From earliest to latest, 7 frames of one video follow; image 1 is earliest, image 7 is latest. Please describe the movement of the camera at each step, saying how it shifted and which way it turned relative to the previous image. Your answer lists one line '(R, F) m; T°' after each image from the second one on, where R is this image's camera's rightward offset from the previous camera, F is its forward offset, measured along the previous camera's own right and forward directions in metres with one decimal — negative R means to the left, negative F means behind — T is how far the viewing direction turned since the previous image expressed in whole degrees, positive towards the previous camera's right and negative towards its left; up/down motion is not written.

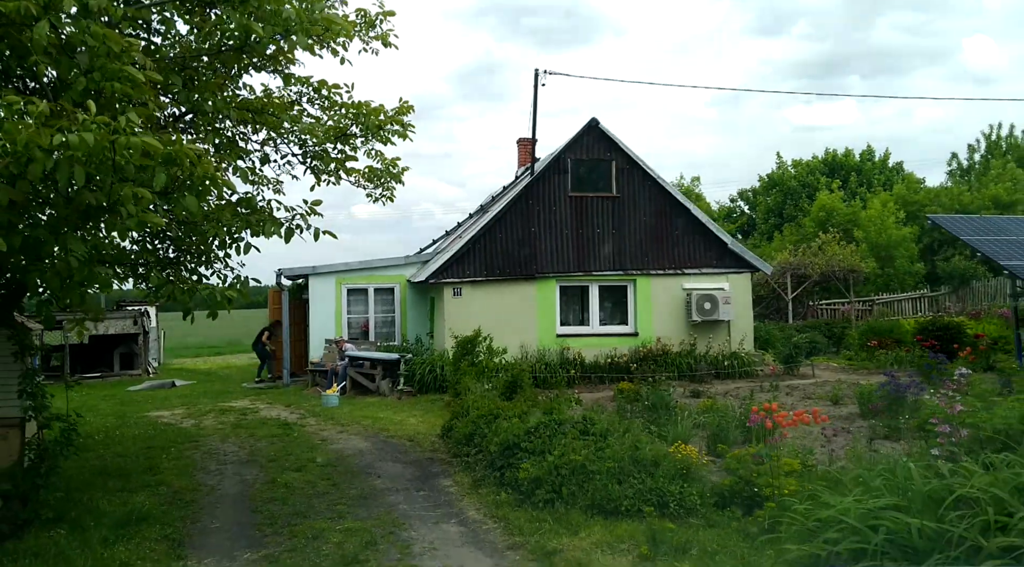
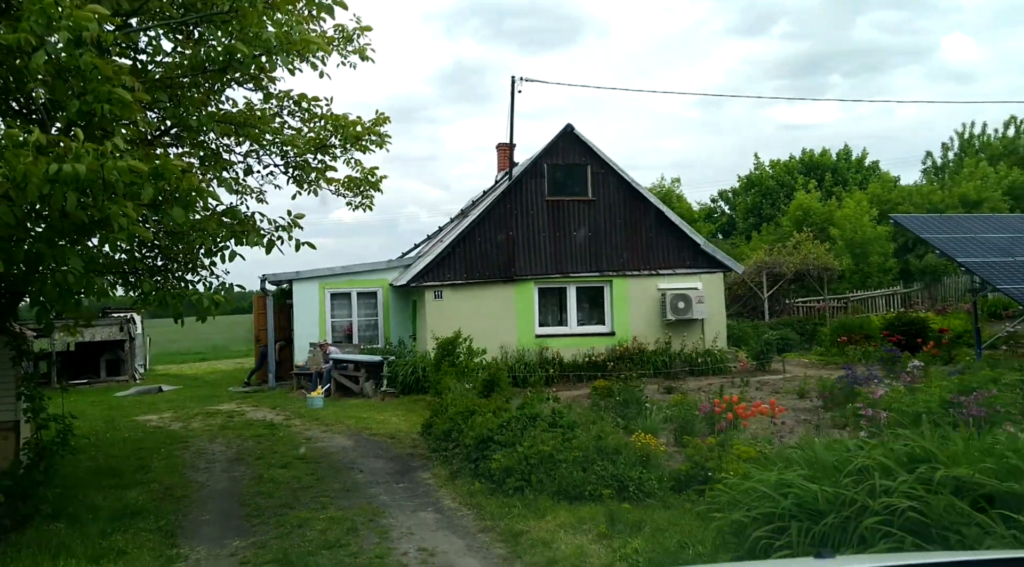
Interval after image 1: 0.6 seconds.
(+0.1, -0.4) m; +1°
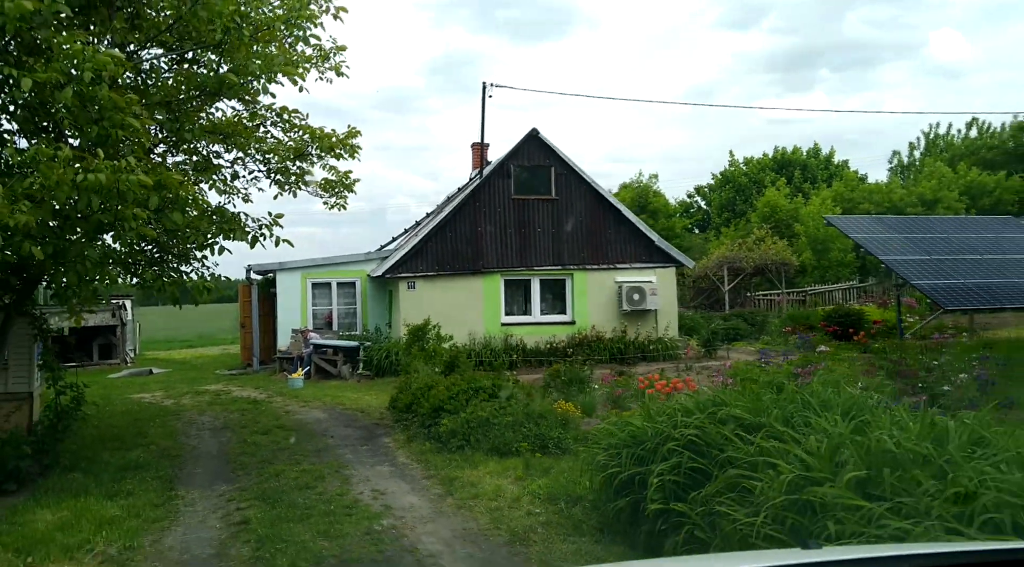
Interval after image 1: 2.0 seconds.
(+0.4, -1.2) m; +1°
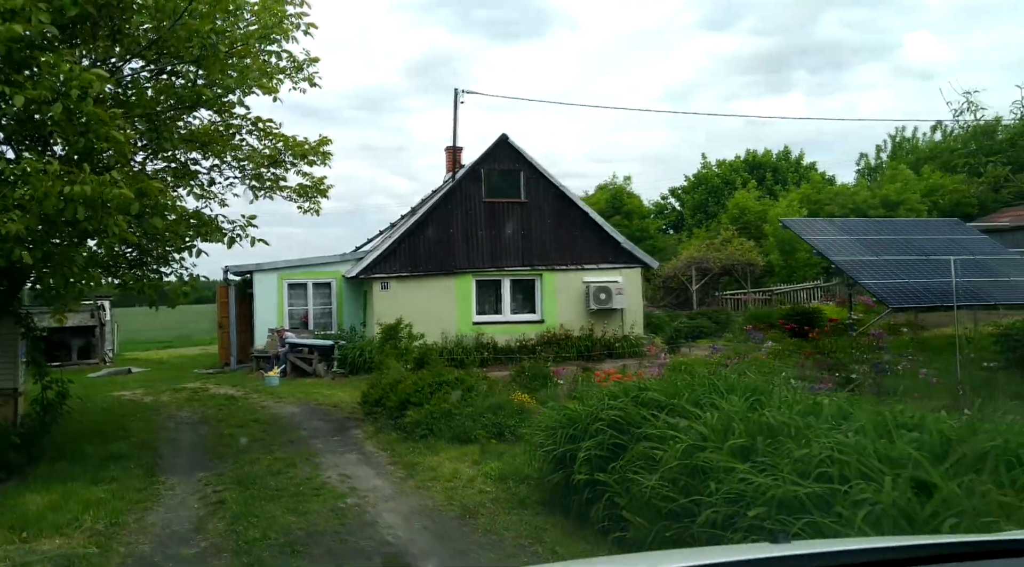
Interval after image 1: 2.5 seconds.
(+0.2, -0.6) m; +2°
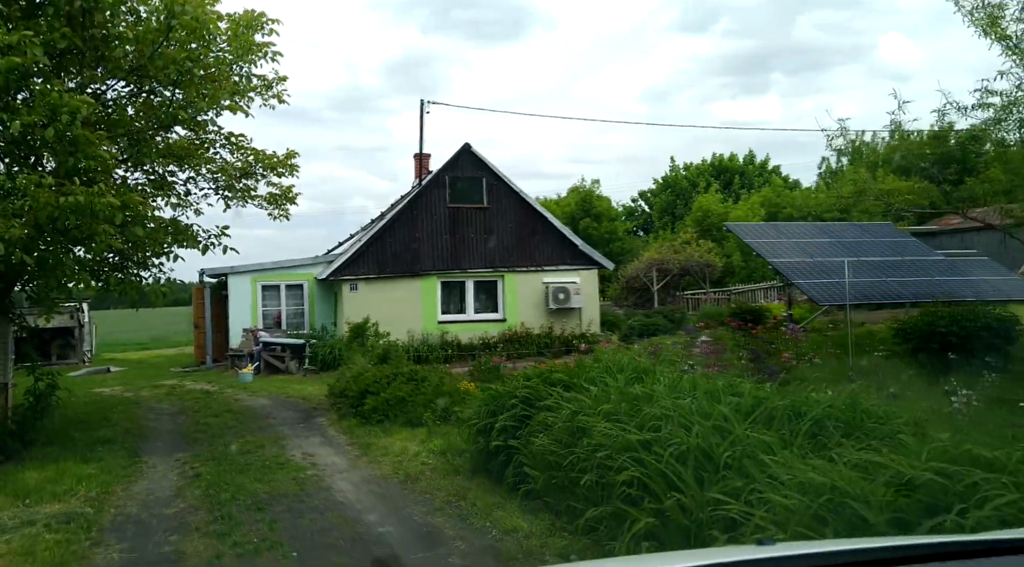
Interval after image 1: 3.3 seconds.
(+0.4, -1.0) m; +2°
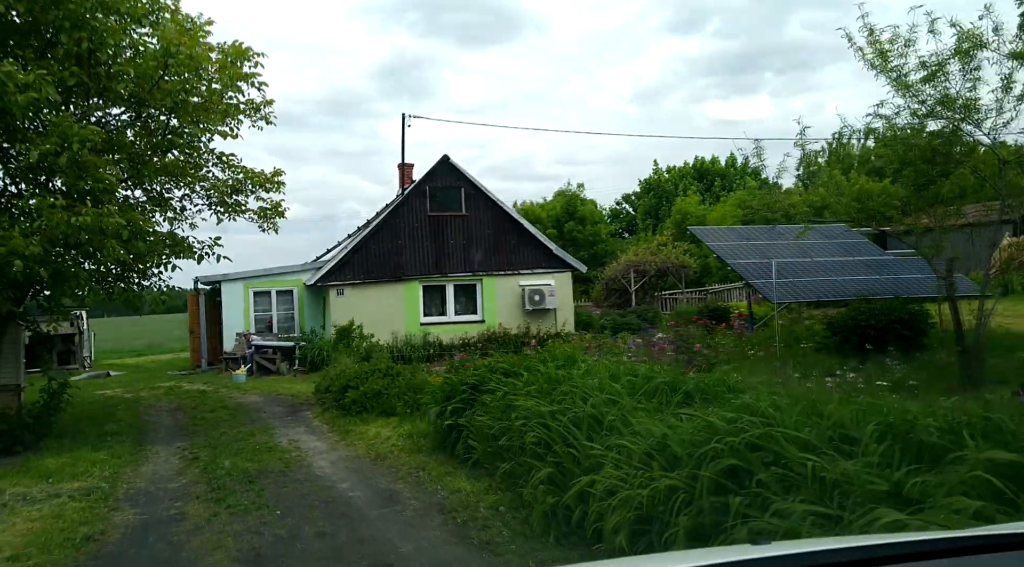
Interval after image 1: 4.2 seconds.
(+0.4, -1.1) m; 0°
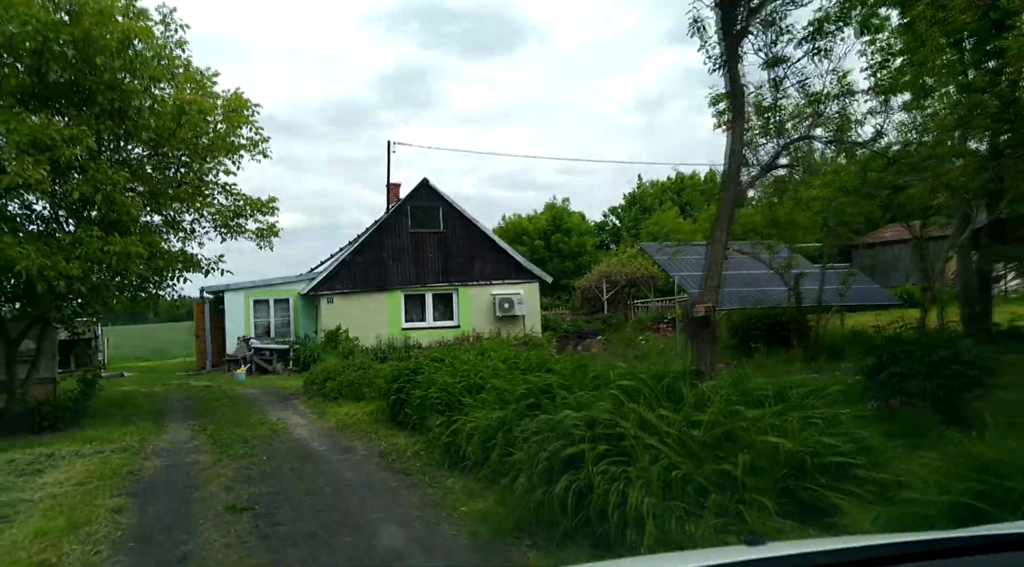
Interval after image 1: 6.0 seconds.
(+0.9, -2.2) m; 0°
